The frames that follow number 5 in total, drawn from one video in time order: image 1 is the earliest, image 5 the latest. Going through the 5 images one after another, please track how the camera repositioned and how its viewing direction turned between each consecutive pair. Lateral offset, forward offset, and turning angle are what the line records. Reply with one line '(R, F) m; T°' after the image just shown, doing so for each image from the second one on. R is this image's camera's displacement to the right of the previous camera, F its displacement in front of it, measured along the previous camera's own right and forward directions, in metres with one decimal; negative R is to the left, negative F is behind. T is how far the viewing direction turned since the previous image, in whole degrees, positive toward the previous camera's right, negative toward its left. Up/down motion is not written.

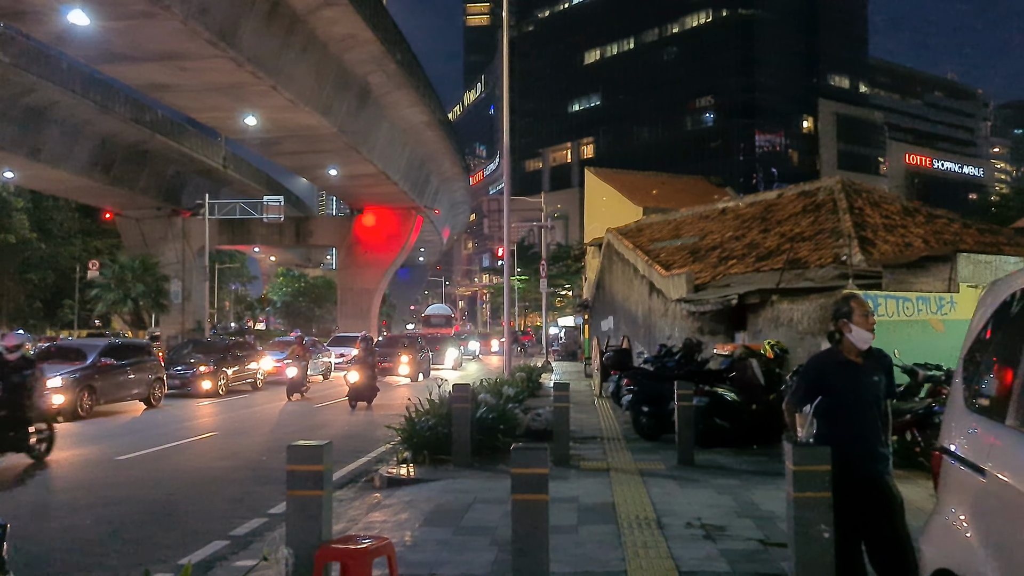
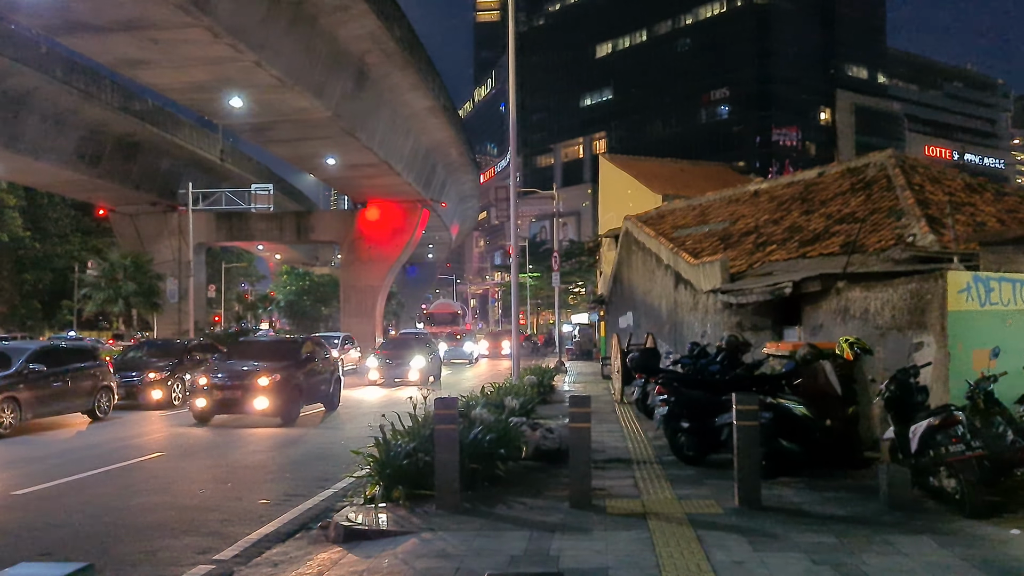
(+0.1, +2.1) m; -1°
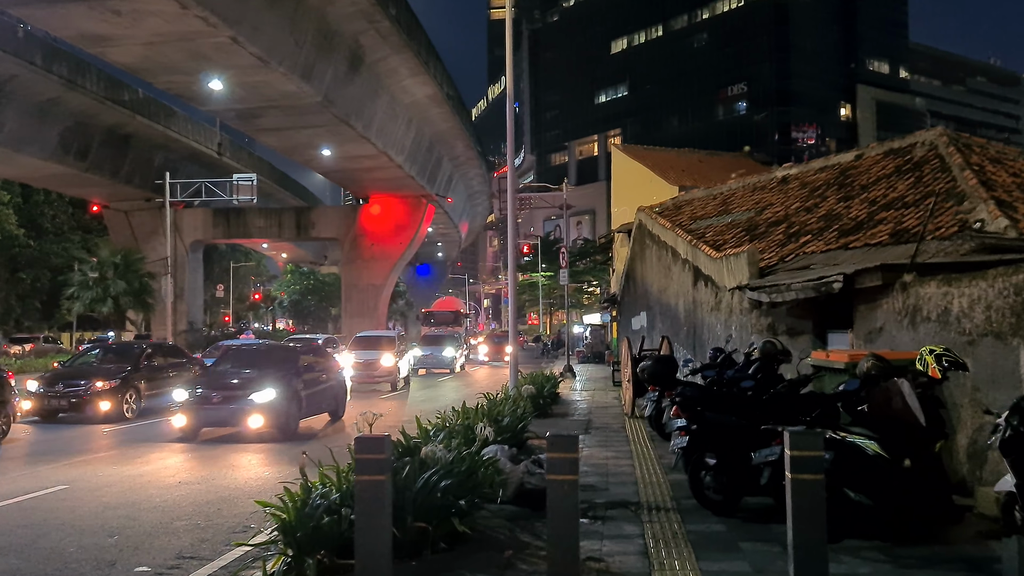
(+0.3, +1.9) m; -1°
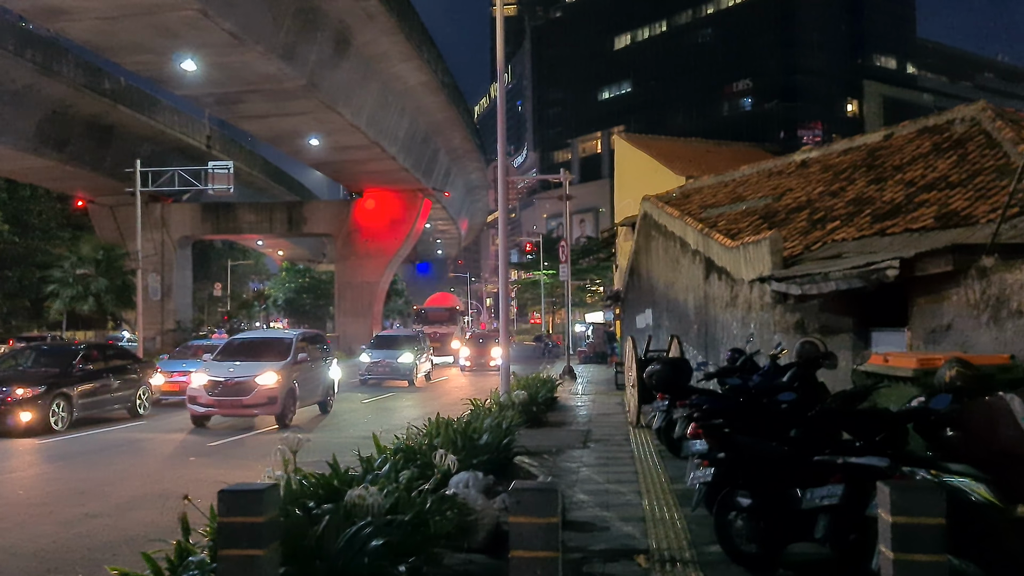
(+0.2, +1.5) m; 0°
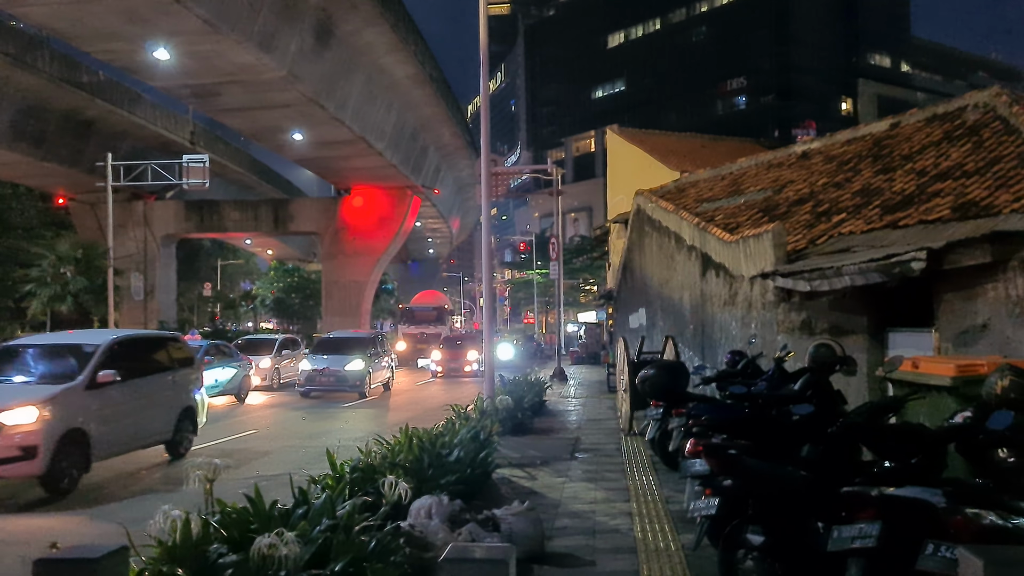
(+0.1, +0.8) m; 0°
